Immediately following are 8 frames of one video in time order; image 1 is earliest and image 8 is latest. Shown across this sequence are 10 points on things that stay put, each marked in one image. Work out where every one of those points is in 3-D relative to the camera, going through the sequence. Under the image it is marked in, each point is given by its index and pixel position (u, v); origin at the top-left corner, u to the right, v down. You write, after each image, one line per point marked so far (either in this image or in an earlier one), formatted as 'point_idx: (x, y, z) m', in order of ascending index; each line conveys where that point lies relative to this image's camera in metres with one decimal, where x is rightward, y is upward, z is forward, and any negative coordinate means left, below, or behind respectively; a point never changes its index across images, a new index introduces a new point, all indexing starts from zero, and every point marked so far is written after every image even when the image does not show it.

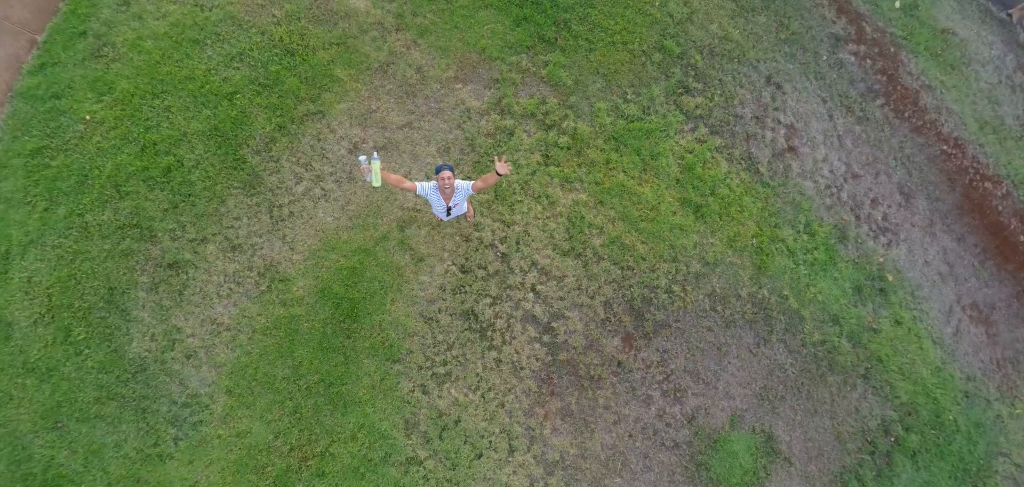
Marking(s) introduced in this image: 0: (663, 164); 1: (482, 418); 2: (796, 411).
0: (+1.8, +1.0, +6.0) m
1: (-0.4, -1.9, +5.5) m
2: (+3.5, -2.0, +5.8) m
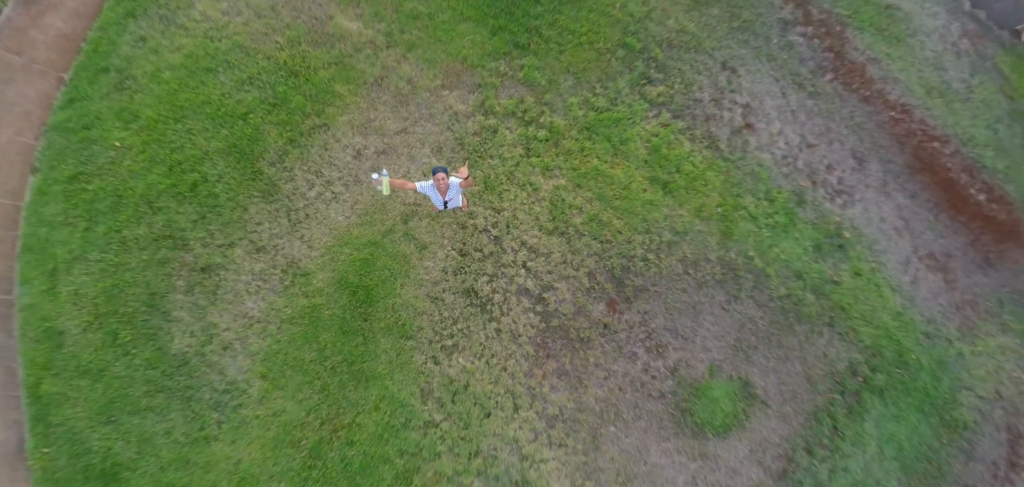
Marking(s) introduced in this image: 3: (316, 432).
0: (+1.6, +1.3, +6.7) m
1: (-0.3, -1.7, +6.2) m
2: (+3.5, -1.6, +6.5) m
3: (-2.5, -2.4, +6.0) m
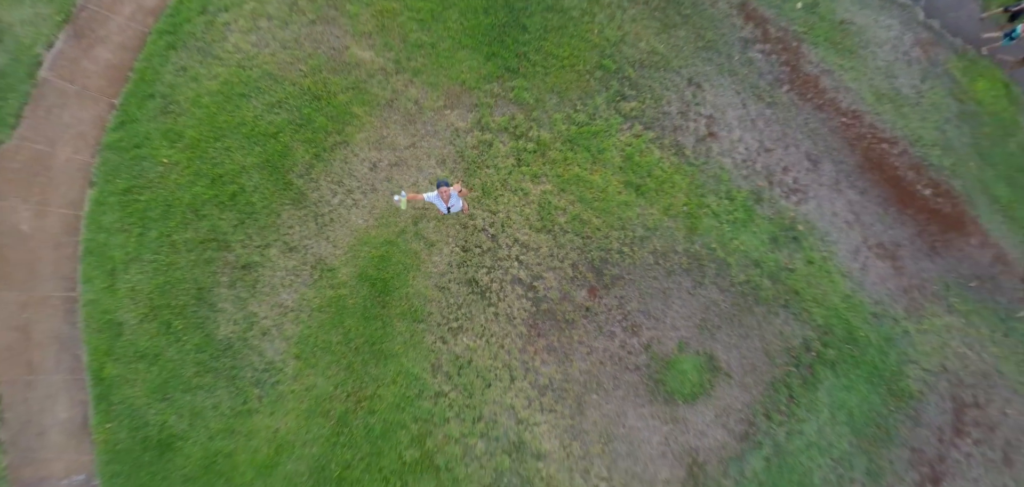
0: (+1.5, +1.4, +7.7) m
1: (-0.4, -1.7, +7.2) m
2: (+3.5, -1.5, +7.5) m
3: (-2.5, -2.3, +7.0) m
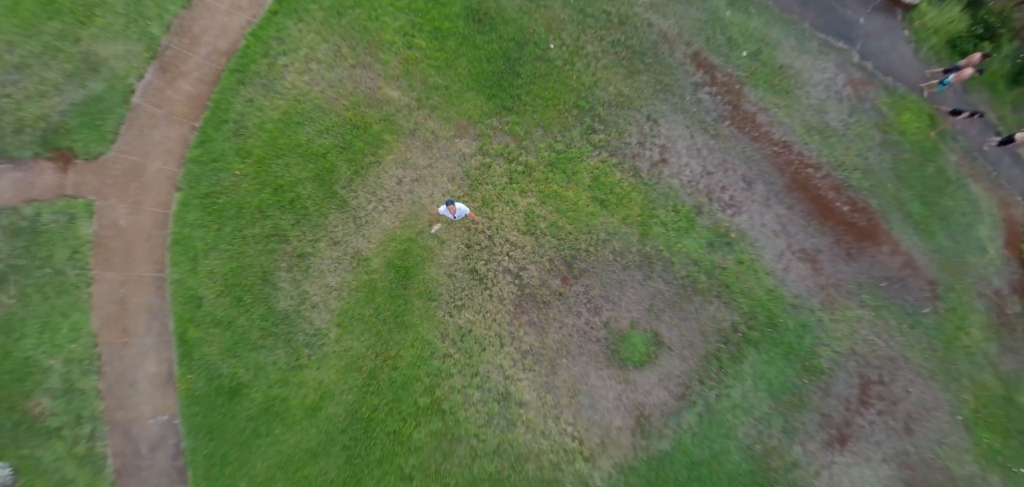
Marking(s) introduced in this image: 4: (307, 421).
0: (+1.4, +1.4, +9.7) m
1: (-0.6, -1.6, +9.2) m
2: (+3.3, -1.5, +9.5) m
3: (-2.7, -2.3, +9.1) m
4: (-4.1, -3.6, +9.6) m
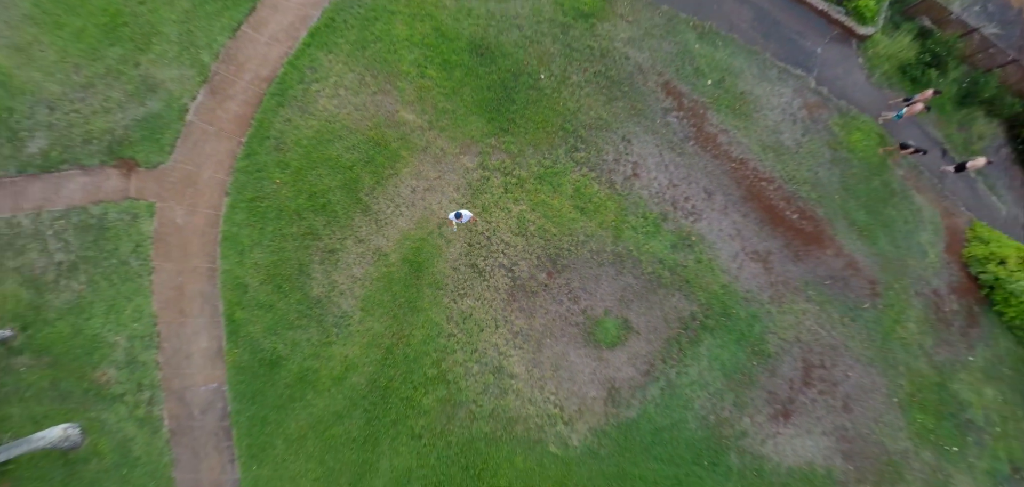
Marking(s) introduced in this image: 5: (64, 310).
0: (+1.3, +1.4, +11.5) m
1: (-0.7, -1.6, +11.0) m
2: (+3.1, -1.6, +11.3) m
3: (-2.9, -2.2, +10.9) m
4: (-4.3, -3.5, +11.4) m
5: (-11.6, -1.7, +12.1) m
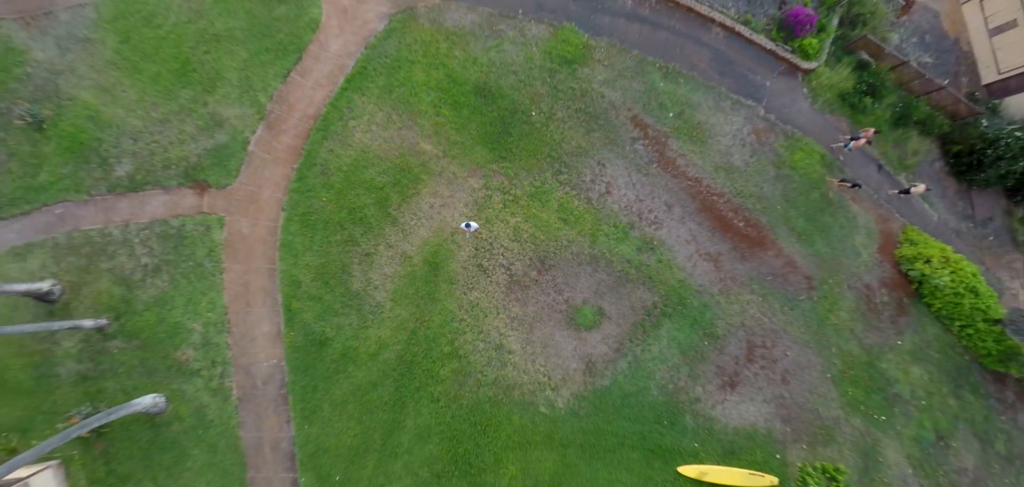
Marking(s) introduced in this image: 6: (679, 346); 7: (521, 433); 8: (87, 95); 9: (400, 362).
0: (+1.2, +1.2, +14.4) m
1: (-0.8, -1.8, +13.9) m
2: (+3.1, -1.7, +14.2) m
3: (-2.9, -2.4, +13.8) m
4: (-4.3, -3.7, +14.3) m
5: (-11.6, -1.9, +15.0) m
6: (+5.2, -3.2, +14.5) m
7: (+0.3, -5.8, +14.4) m
8: (-15.1, +5.3, +16.4) m
9: (-3.4, -3.6, +14.1) m
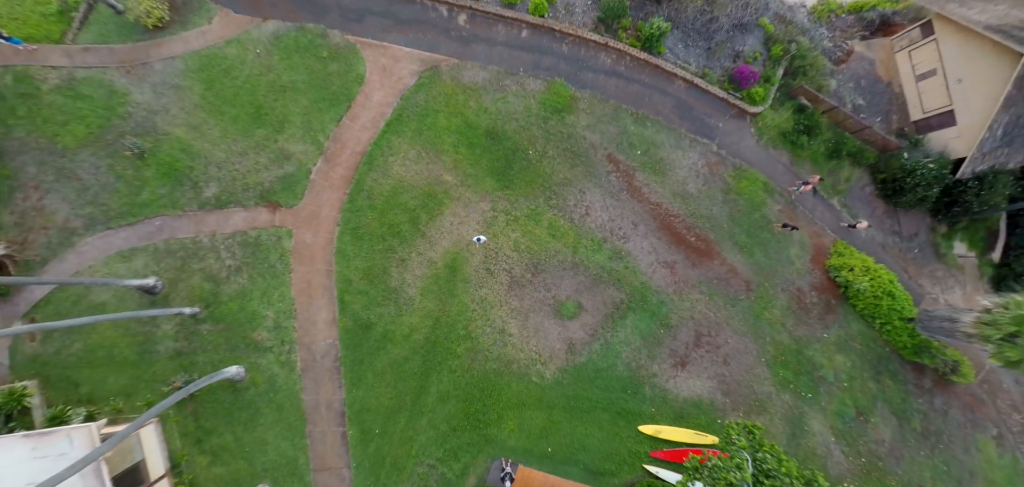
0: (+1.2, +0.9, +18.8) m
1: (-0.8, -2.1, +18.3) m
2: (+3.1, -2.1, +18.6) m
3: (-2.9, -2.7, +18.2) m
4: (-4.4, -4.0, +18.7) m
5: (-11.6, -2.2, +19.4) m
6: (+5.2, -3.6, +18.9) m
7: (+0.3, -6.2, +18.7) m
8: (-15.0, +5.1, +20.9) m
9: (-3.4, -3.9, +18.5) m
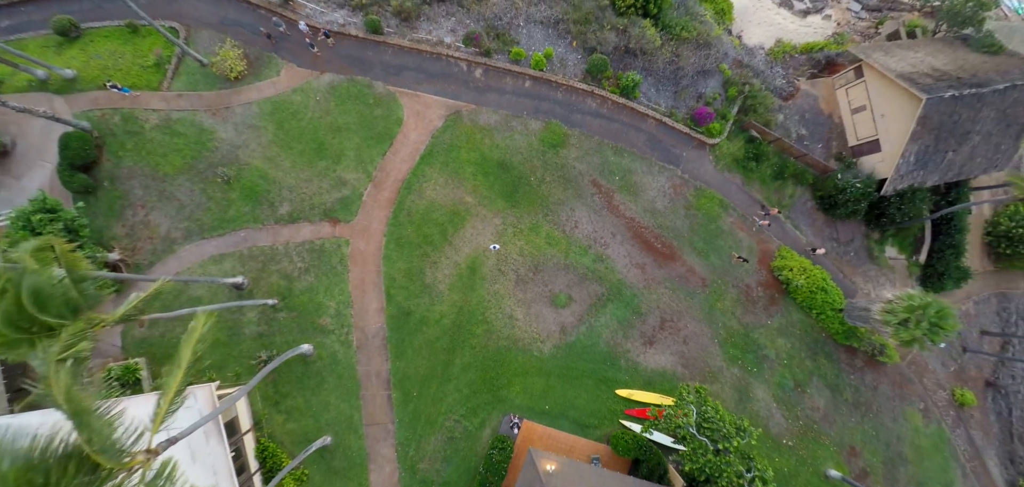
0: (+1.6, +0.5, +24.5) m
1: (-0.4, -2.4, +24.0) m
2: (+3.4, -2.4, +24.3) m
3: (-2.6, -3.1, +23.9) m
4: (-4.0, -4.3, +24.5) m
5: (-11.3, -2.5, +25.3) m
6: (+5.5, -4.0, +24.5) m
7: (+0.6, -6.5, +24.4) m
8: (-14.6, +4.7, +26.8) m
9: (-3.1, -4.3, +24.2) m
